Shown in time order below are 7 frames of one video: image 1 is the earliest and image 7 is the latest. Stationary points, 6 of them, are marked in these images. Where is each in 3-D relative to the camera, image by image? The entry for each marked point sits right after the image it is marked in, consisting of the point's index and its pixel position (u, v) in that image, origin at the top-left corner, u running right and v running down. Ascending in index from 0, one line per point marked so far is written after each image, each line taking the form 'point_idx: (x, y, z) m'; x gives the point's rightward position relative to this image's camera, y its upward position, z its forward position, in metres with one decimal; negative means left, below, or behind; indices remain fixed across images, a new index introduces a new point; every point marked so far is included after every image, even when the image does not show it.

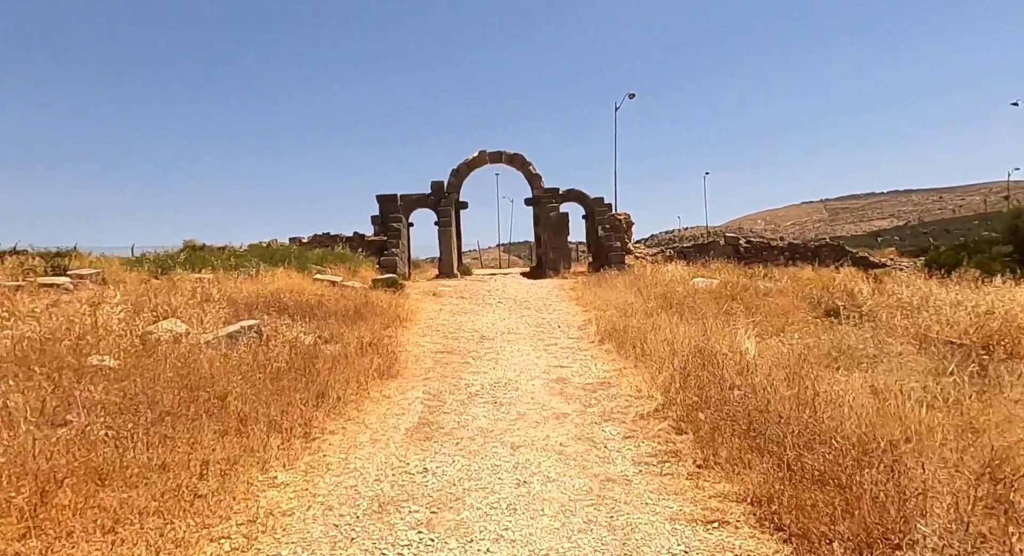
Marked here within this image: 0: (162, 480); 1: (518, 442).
0: (-2.0, -1.2, +3.7) m
1: (0.0, -1.2, +4.8) m
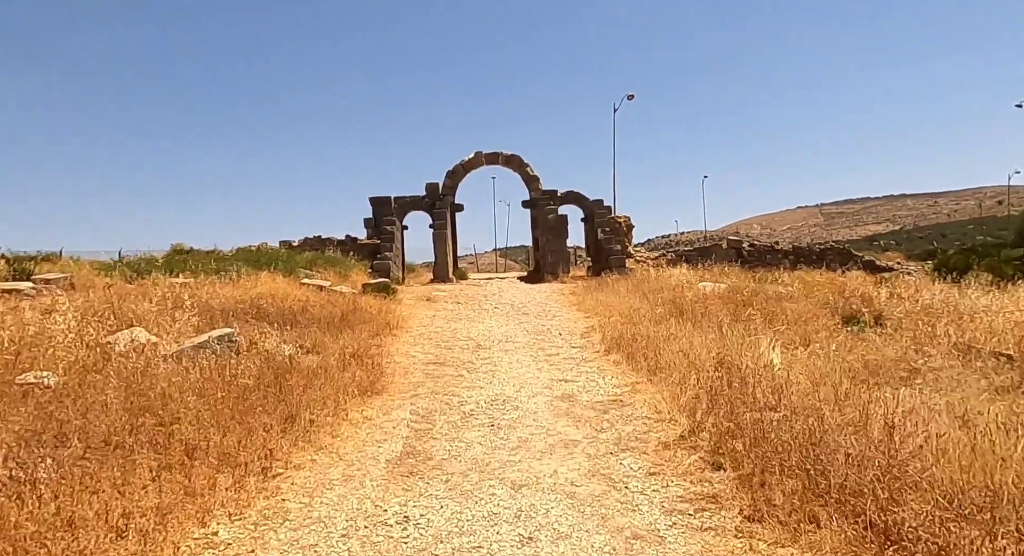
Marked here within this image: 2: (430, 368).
0: (-2.0, -1.2, +2.9) m
1: (0.0, -1.3, +4.0) m
2: (-1.0, -1.2, +8.2) m
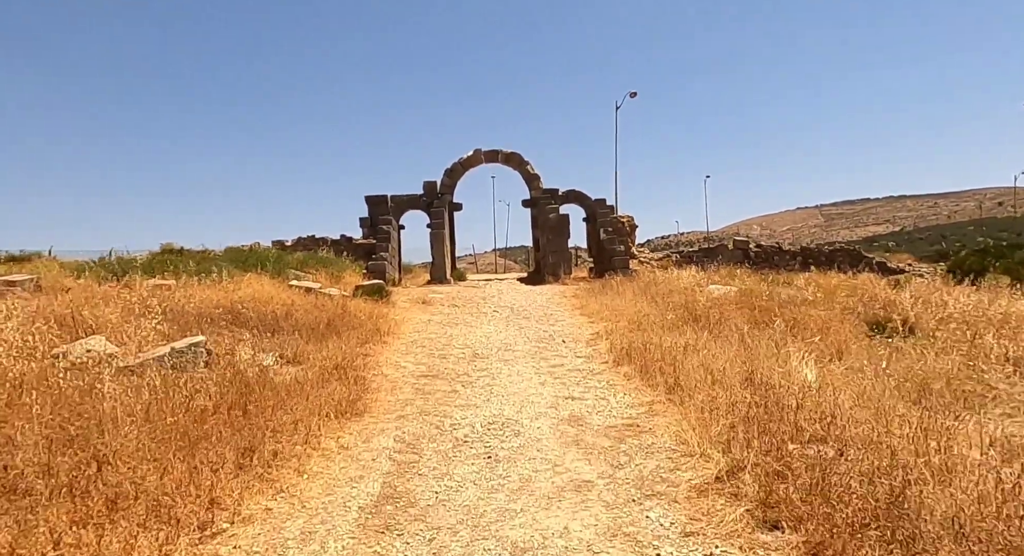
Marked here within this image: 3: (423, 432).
0: (-2.0, -1.2, +2.1) m
1: (0.0, -1.3, +3.2) m
2: (-1.0, -1.2, +7.4) m
3: (-0.7, -1.3, +5.3) m
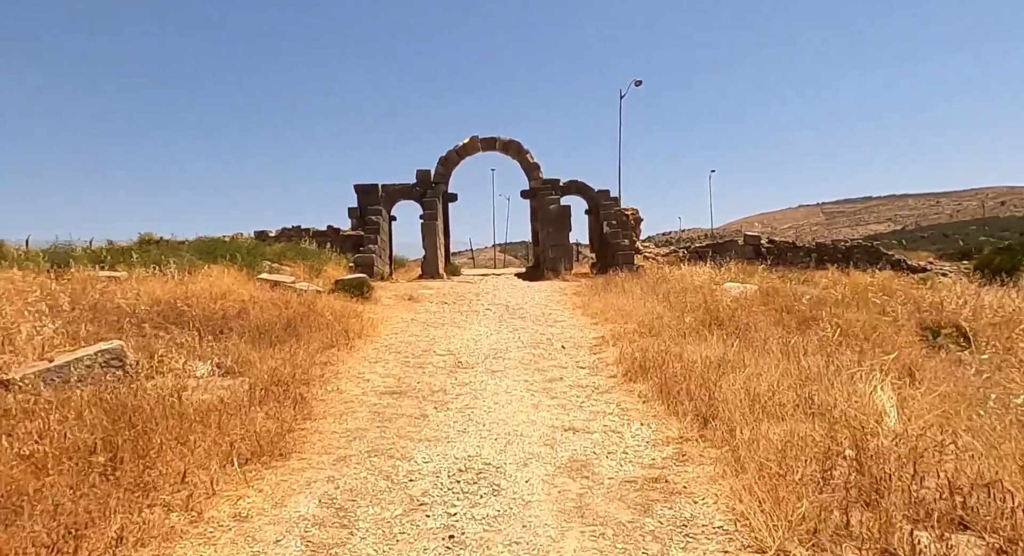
0: (-2.1, -1.2, +0.5) m
1: (-0.1, -1.3, +1.7) m
2: (-1.2, -1.1, +5.8) m
3: (-0.9, -1.2, +3.8) m
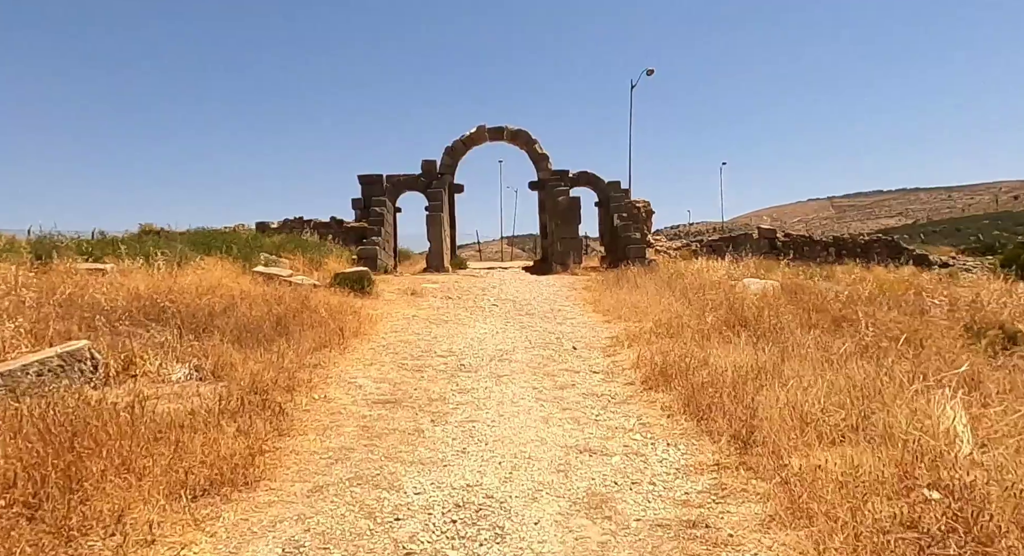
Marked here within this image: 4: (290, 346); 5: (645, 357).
0: (-2.2, -1.2, -0.1) m
1: (-0.1, -1.3, +1.0) m
2: (-1.1, -1.1, +5.2) m
3: (-0.8, -1.2, +3.2) m
4: (-2.6, -0.8, +7.4) m
5: (+1.4, -0.8, +7.0) m
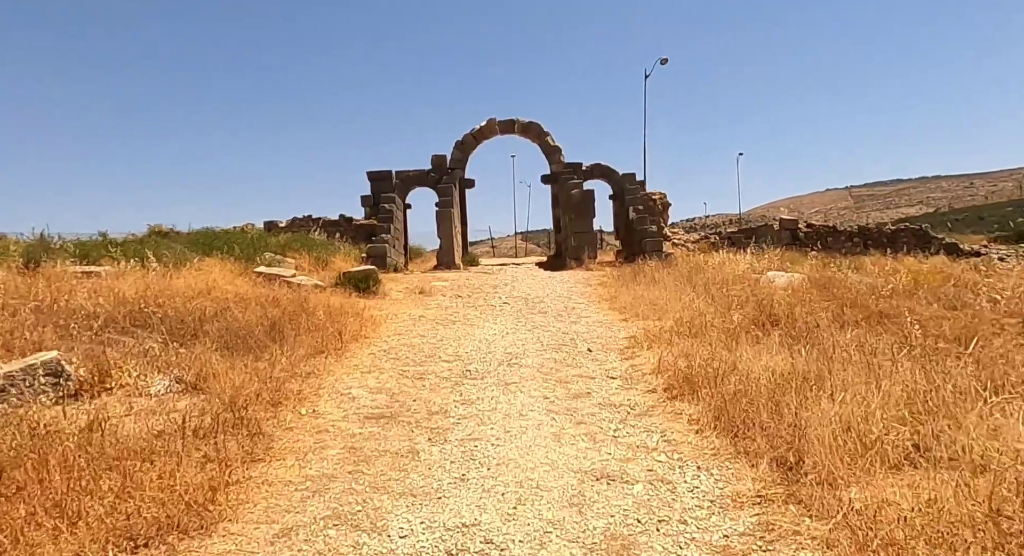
0: (-2.2, -1.3, -0.6) m
1: (-0.1, -1.3, +0.4) m
2: (-1.1, -1.1, +4.6) m
3: (-0.8, -1.3, +2.6) m
4: (-2.5, -0.8, +6.9) m
5: (+1.5, -0.8, +6.4) m
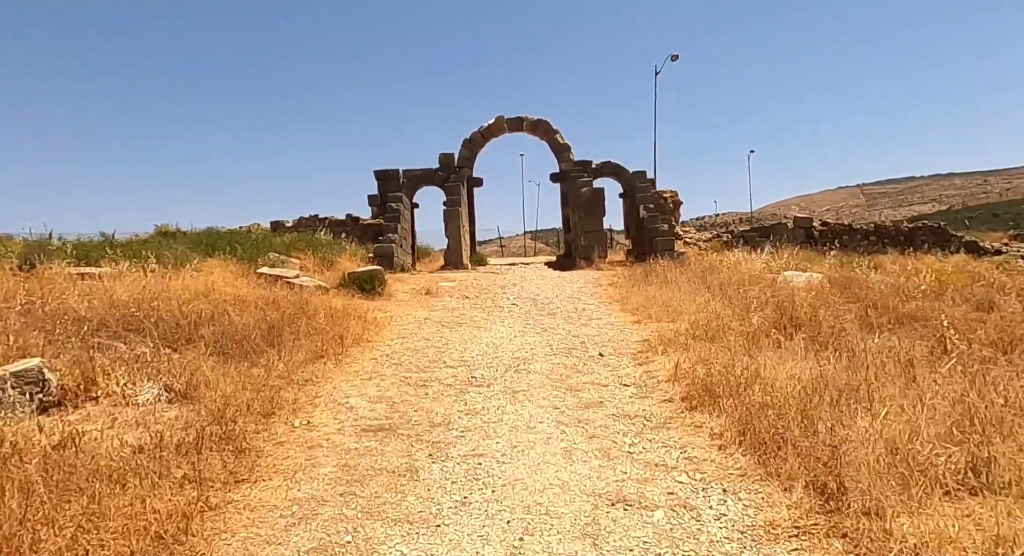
0: (-2.3, -1.3, -0.9) m
1: (-0.1, -1.4, +0.1) m
2: (-1.0, -1.1, +4.3) m
3: (-0.8, -1.3, +2.3) m
4: (-2.4, -0.8, +6.6) m
5: (+1.6, -0.8, +6.0) m
